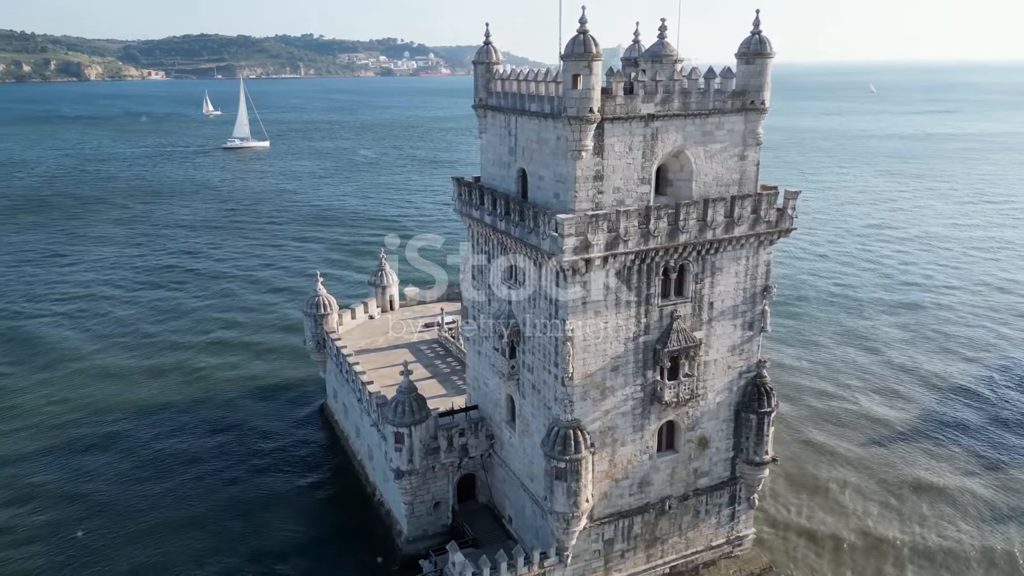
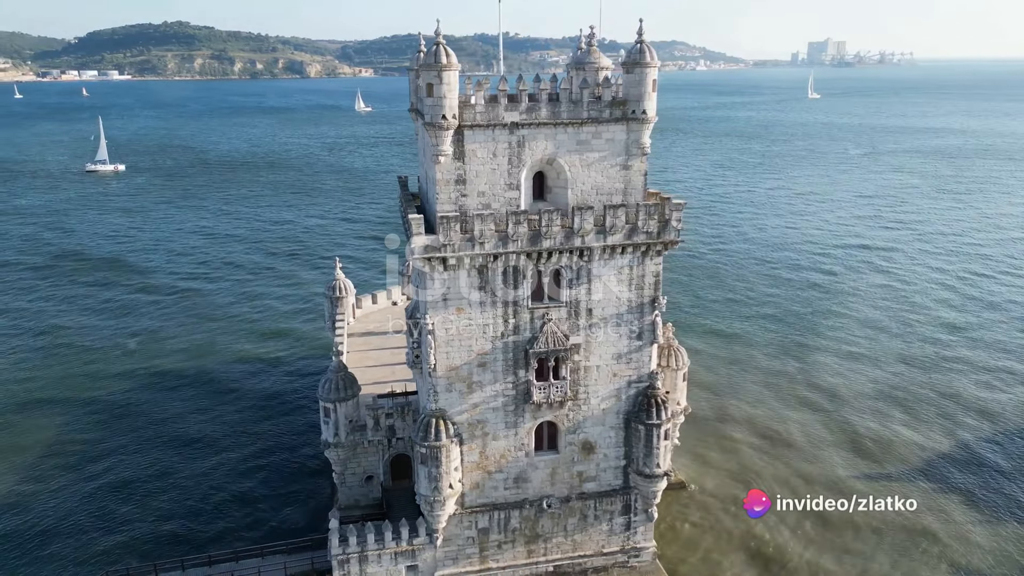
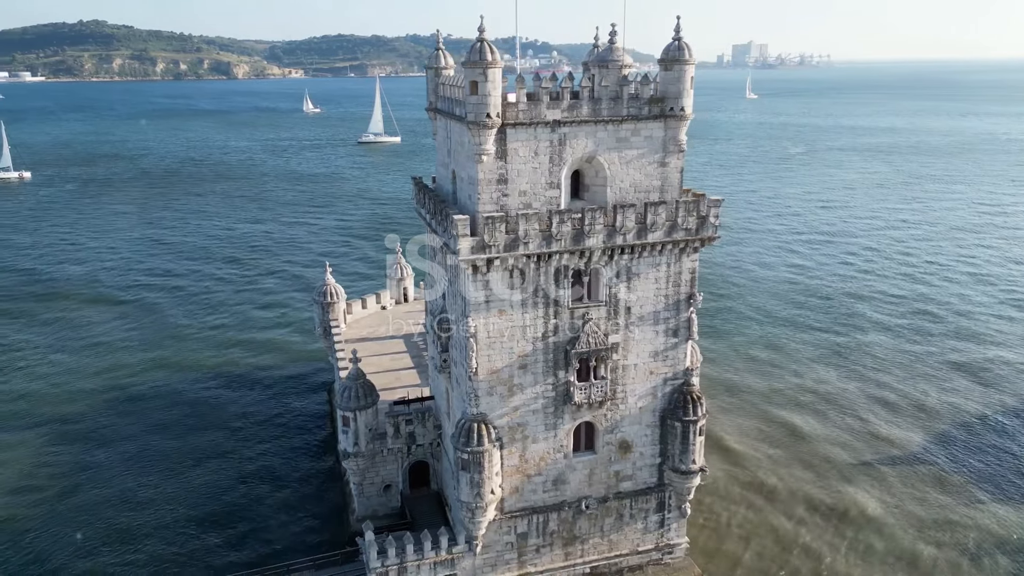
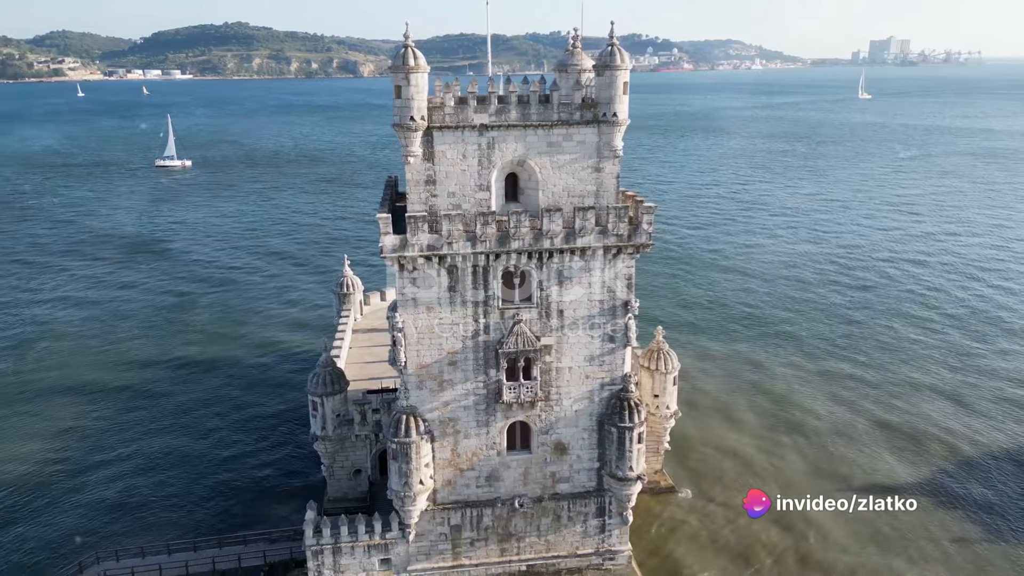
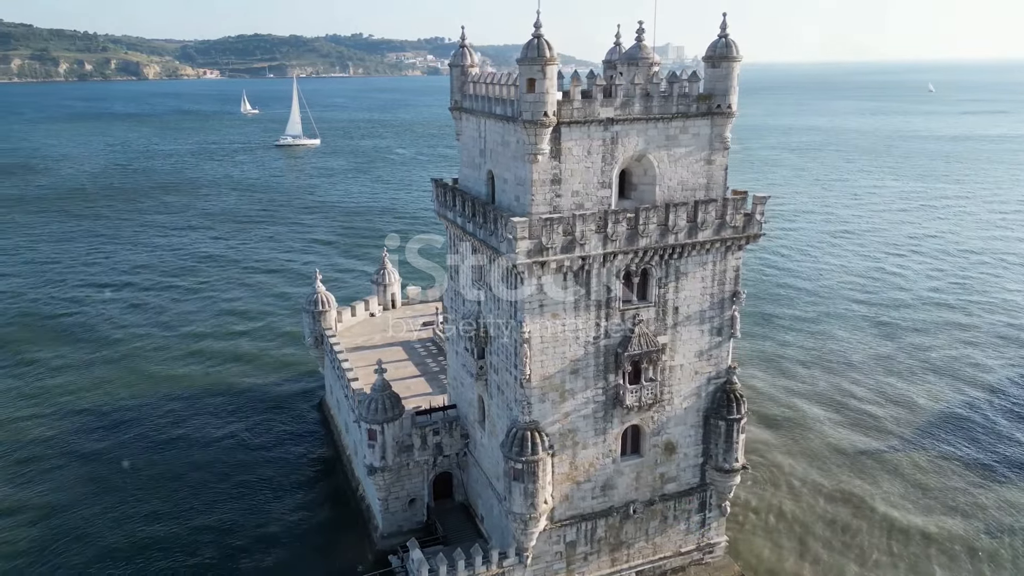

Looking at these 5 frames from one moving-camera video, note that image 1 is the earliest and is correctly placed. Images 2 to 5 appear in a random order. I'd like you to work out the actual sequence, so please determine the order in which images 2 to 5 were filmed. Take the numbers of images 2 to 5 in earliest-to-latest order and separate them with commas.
5, 3, 2, 4
